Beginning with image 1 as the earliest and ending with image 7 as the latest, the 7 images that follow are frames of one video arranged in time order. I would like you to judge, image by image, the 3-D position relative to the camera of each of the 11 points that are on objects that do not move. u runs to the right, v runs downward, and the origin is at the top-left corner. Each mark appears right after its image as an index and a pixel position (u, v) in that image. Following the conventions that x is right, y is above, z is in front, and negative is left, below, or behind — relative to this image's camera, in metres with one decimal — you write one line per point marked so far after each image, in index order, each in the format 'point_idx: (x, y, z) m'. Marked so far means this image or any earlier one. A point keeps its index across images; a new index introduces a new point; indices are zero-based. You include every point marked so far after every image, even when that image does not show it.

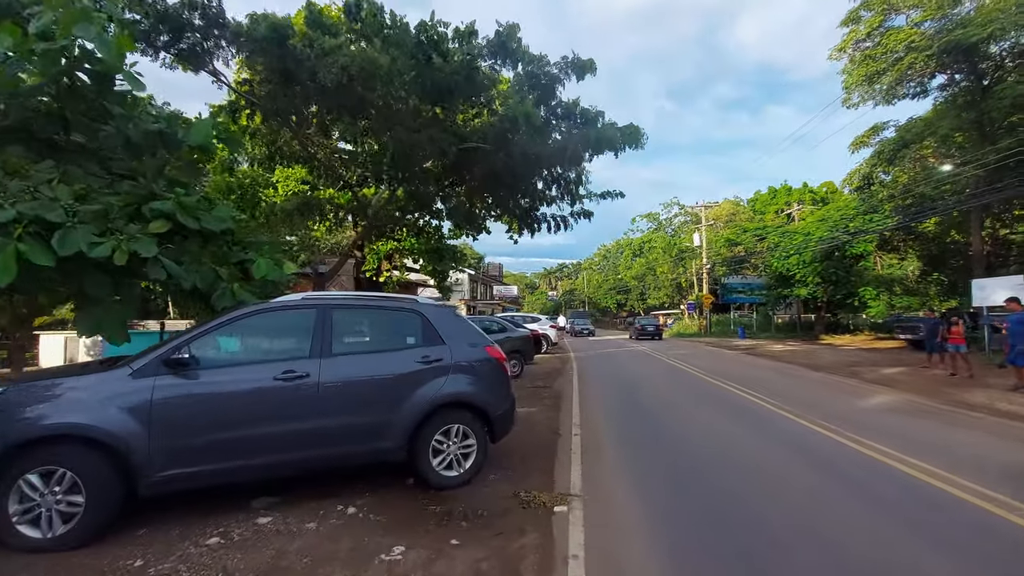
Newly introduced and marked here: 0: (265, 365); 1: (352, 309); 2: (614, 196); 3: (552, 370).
0: (-2.1, -0.7, +4.5) m
1: (-1.5, -0.2, +5.0) m
2: (+2.4, +2.2, +12.5) m
3: (+1.2, -2.5, +16.2) m
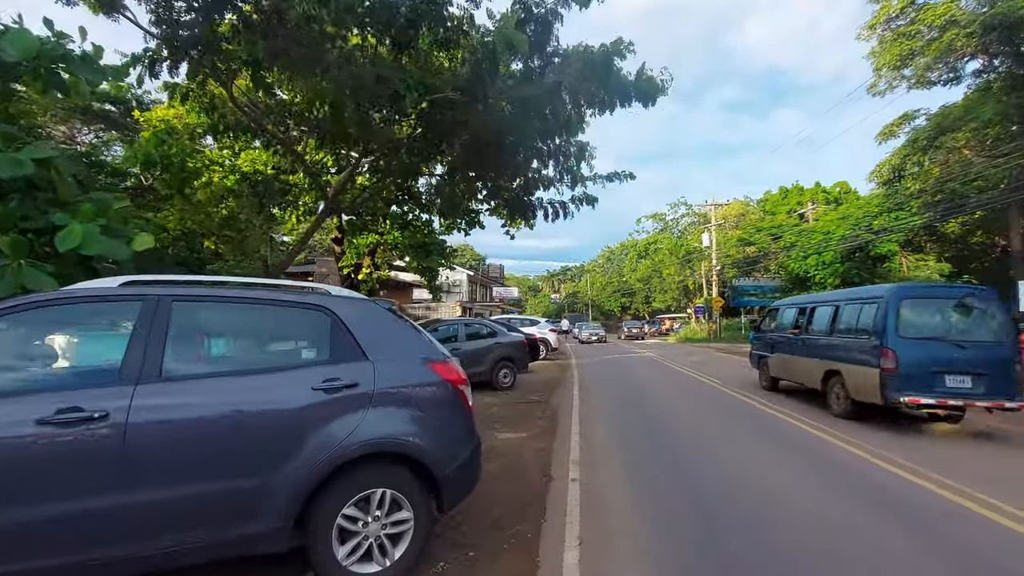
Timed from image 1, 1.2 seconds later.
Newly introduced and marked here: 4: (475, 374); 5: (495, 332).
0: (-2.4, -0.6, +2.6) m
1: (-1.8, -0.1, +3.1) m
2: (+2.2, +2.2, +10.7) m
3: (+1.1, -2.5, +14.3) m
4: (-0.8, -1.8, +11.3) m
5: (-0.4, -1.0, +11.8) m
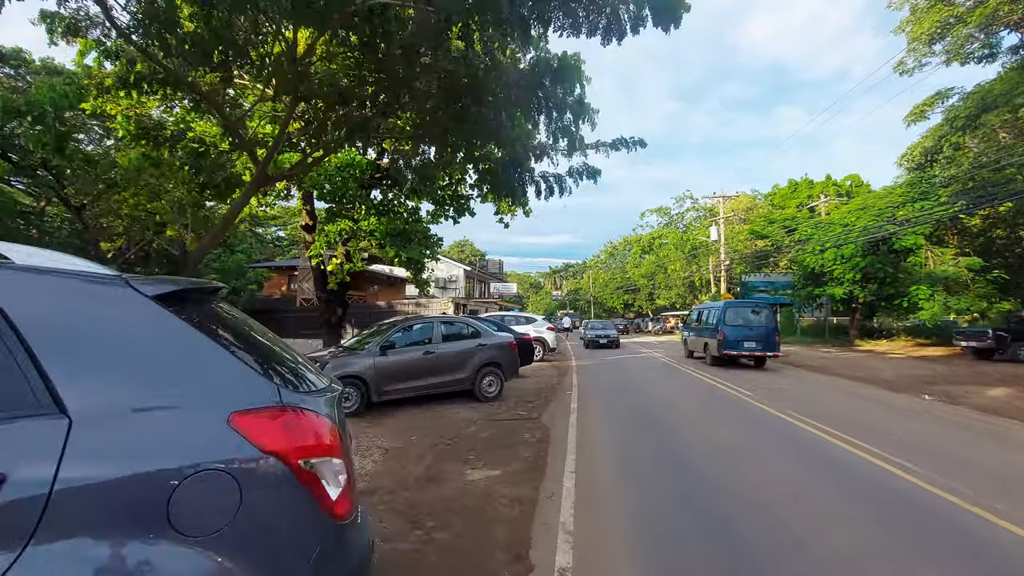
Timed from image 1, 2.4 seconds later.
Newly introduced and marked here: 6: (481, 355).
0: (-2.7, -0.4, +0.8) m
1: (-2.1, 0.0, +1.2) m
2: (+2.0, +2.4, +8.8) m
3: (+0.8, -2.3, +12.4) m
4: (-1.0, -1.7, +9.4) m
5: (-0.6, -0.8, +10.0) m
6: (-0.6, -1.3, +9.7) m
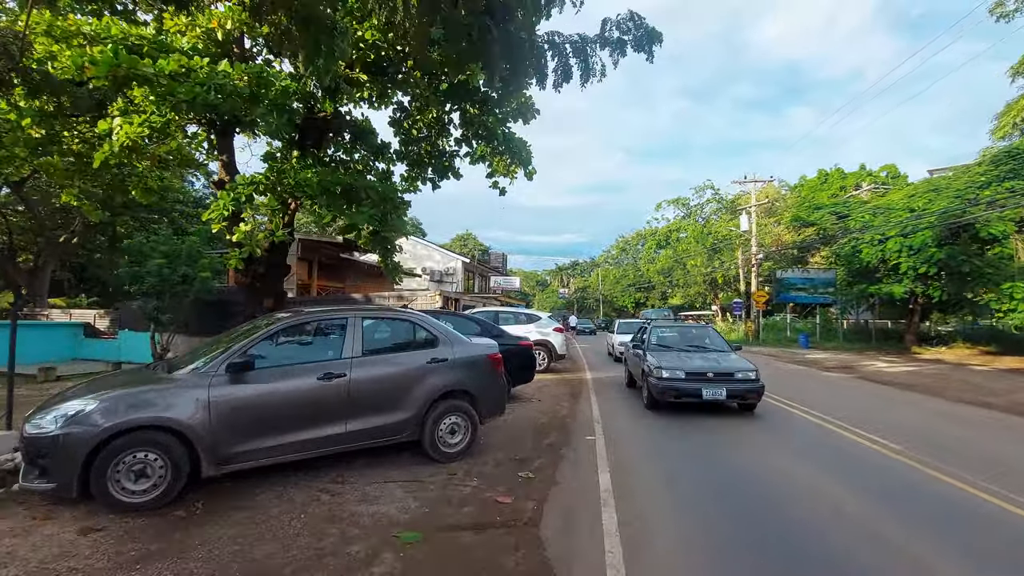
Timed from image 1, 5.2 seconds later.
0: (-3.0, -0.1, -3.5) m
1: (-2.3, +0.3, -3.1) m
2: (+1.8, +2.6, +4.4) m
3: (+0.6, -2.0, +8.1) m
4: (-1.2, -1.4, +5.1) m
5: (-0.8, -0.5, +5.6) m
6: (-0.8, -1.0, +5.4) m
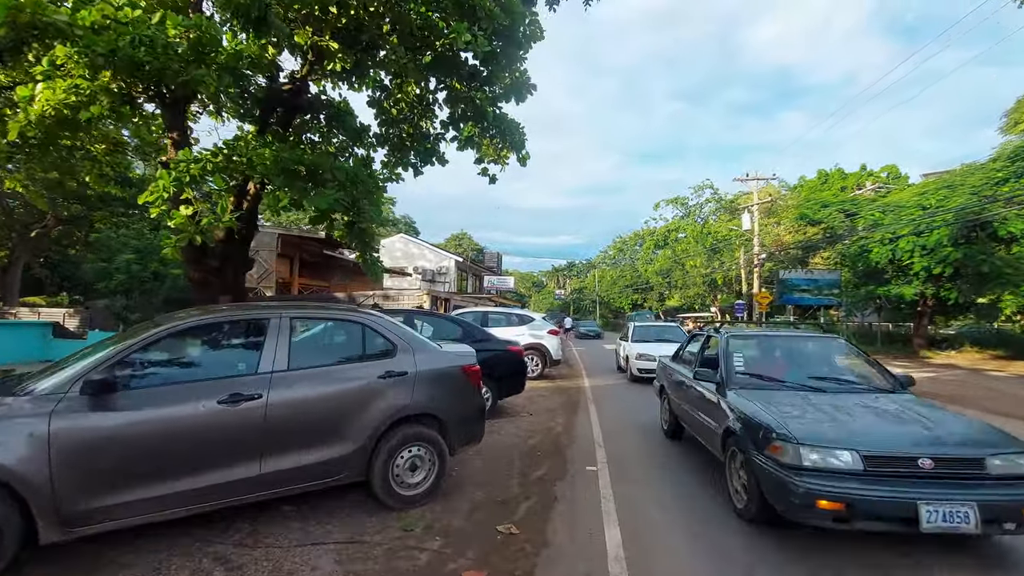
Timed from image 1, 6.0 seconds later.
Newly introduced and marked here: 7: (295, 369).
0: (-3.1, 0.0, -4.8) m
1: (-2.4, +0.4, -4.4) m
2: (+1.7, +2.7, +3.2) m
3: (+0.4, -2.0, +6.8) m
4: (-1.4, -1.3, +3.8) m
5: (-1.0, -0.5, +4.4) m
6: (-0.9, -0.9, +4.1) m
7: (-1.6, -0.6, +3.9) m
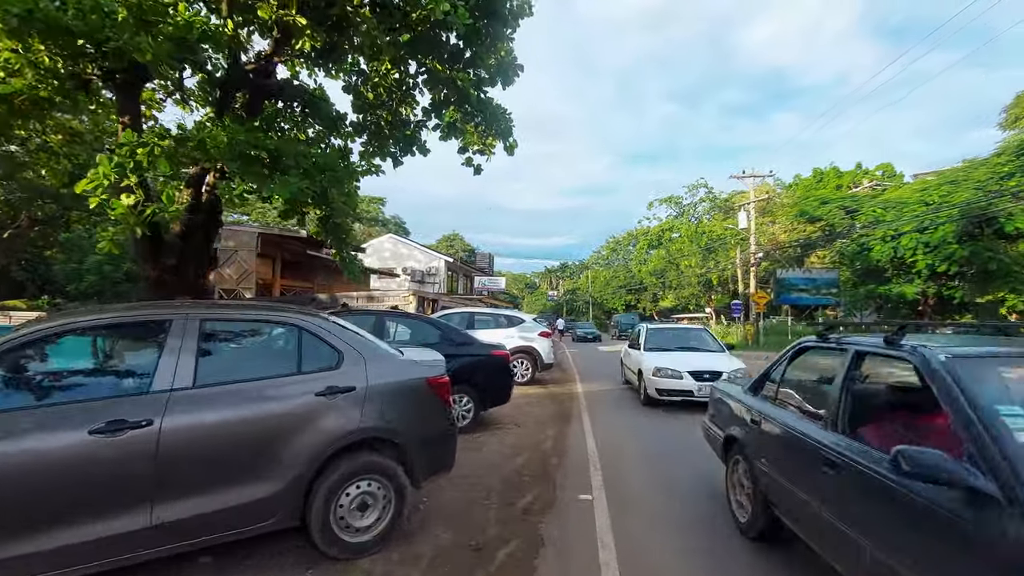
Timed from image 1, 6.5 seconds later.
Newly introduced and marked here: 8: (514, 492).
0: (-3.1, 0.0, -5.7) m
1: (-2.5, +0.5, -5.2) m
2: (+1.5, +2.8, +2.3) m
3: (+0.2, -1.9, +6.0) m
4: (-1.6, -1.2, +3.0) m
5: (-1.1, -0.4, +3.5) m
6: (-1.1, -0.8, +3.3) m
7: (-1.7, -0.5, +3.0) m
8: (0.0, -1.8, +4.8) m
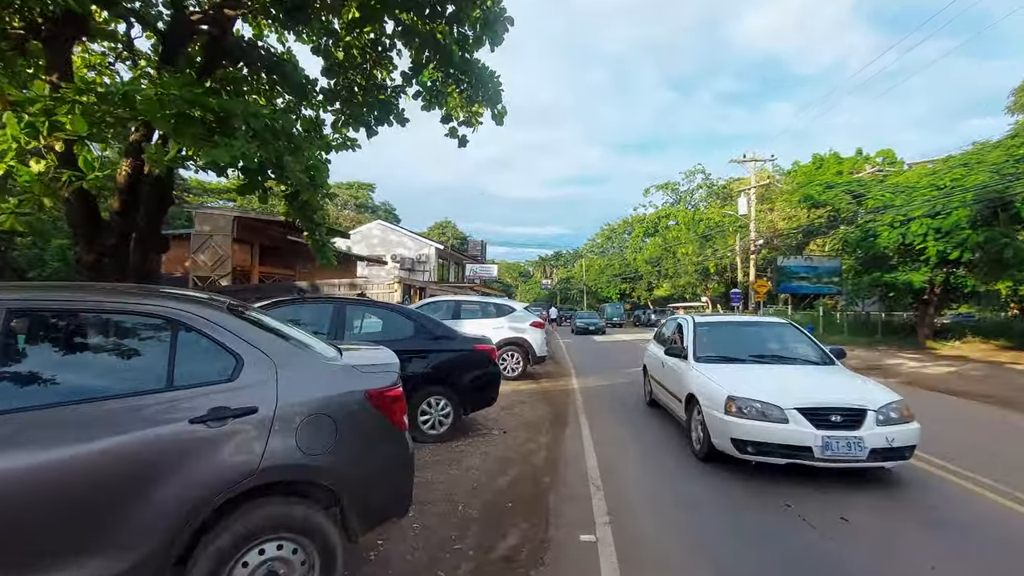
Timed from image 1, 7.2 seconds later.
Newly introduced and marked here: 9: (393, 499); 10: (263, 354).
0: (-3.1, -0.1, -6.8) m
1: (-2.5, +0.4, -6.3) m
2: (+1.4, +2.8, +1.2) m
3: (+0.1, -1.8, +5.0) m
4: (-1.7, -1.1, +1.9) m
5: (-1.3, -0.3, +2.5) m
6: (-1.2, -0.7, +2.2) m
7: (-1.9, -0.4, +1.9) m
8: (-0.1, -1.7, +3.8) m
9: (-0.6, -1.0, +2.7) m
10: (-1.2, -0.3, +2.5) m
